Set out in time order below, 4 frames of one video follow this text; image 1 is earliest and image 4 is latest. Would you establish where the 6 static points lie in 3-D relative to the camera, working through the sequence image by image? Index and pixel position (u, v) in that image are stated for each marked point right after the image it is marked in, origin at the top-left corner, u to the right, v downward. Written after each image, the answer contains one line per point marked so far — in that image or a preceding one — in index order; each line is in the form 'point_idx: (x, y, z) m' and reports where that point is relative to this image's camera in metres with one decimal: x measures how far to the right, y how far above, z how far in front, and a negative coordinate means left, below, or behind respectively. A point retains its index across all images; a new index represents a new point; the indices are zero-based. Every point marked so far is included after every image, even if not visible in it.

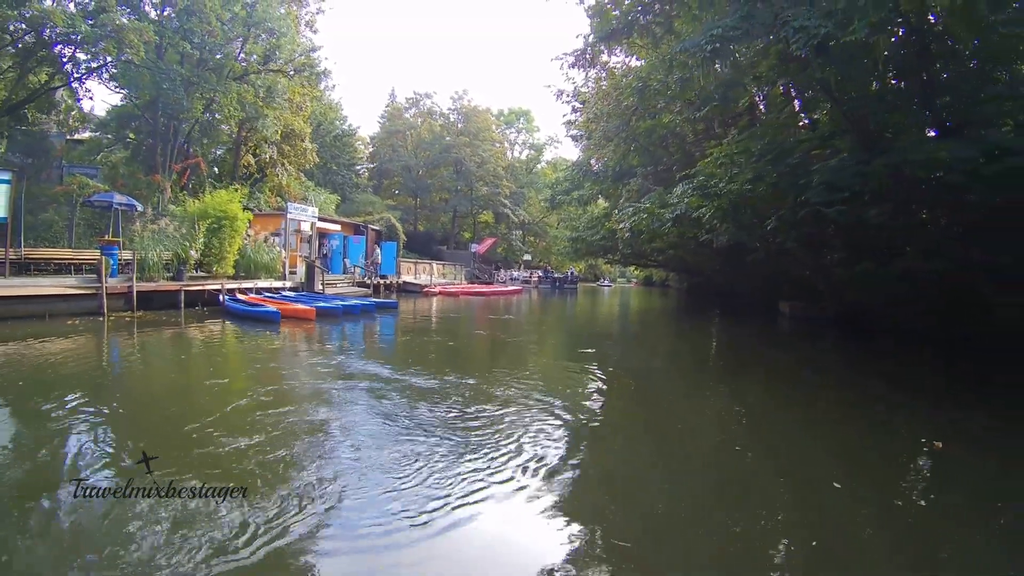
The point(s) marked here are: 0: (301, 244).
0: (-6.3, +1.3, +18.9) m
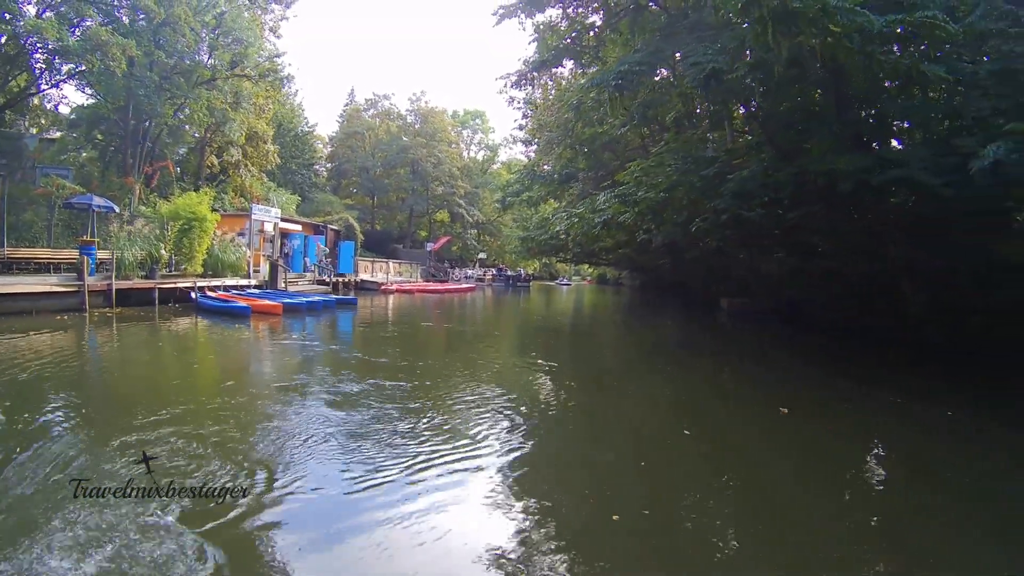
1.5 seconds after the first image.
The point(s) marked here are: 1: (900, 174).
0: (-7.8, +1.4, +19.2) m
1: (+5.1, +1.5, +8.0) m
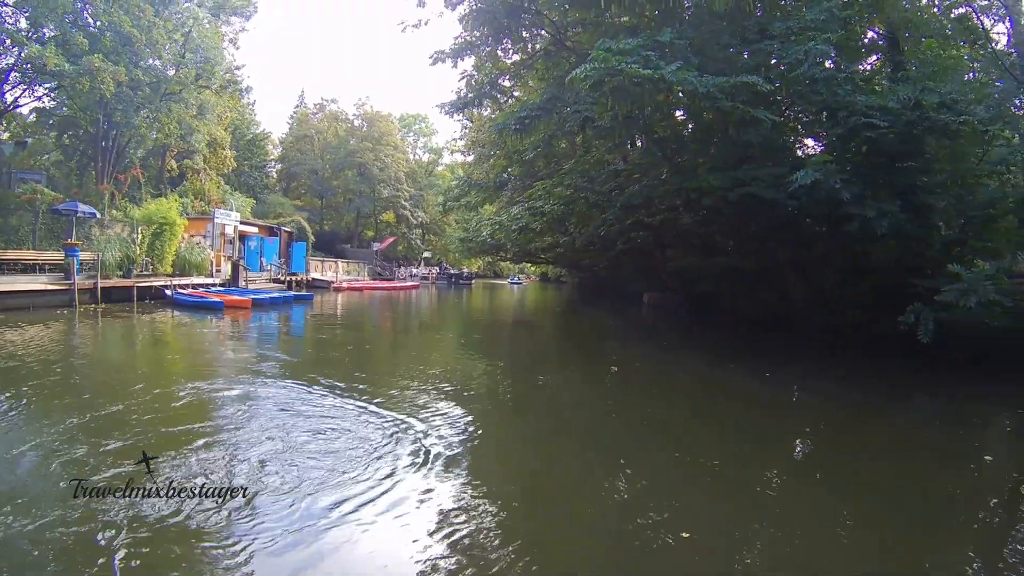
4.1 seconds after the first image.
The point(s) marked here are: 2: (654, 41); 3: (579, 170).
0: (-9.7, +1.5, +20.1) m
1: (+4.1, +1.6, +10.0) m
2: (+2.2, +3.8, +9.4) m
3: (+1.6, +2.7, +13.7) m
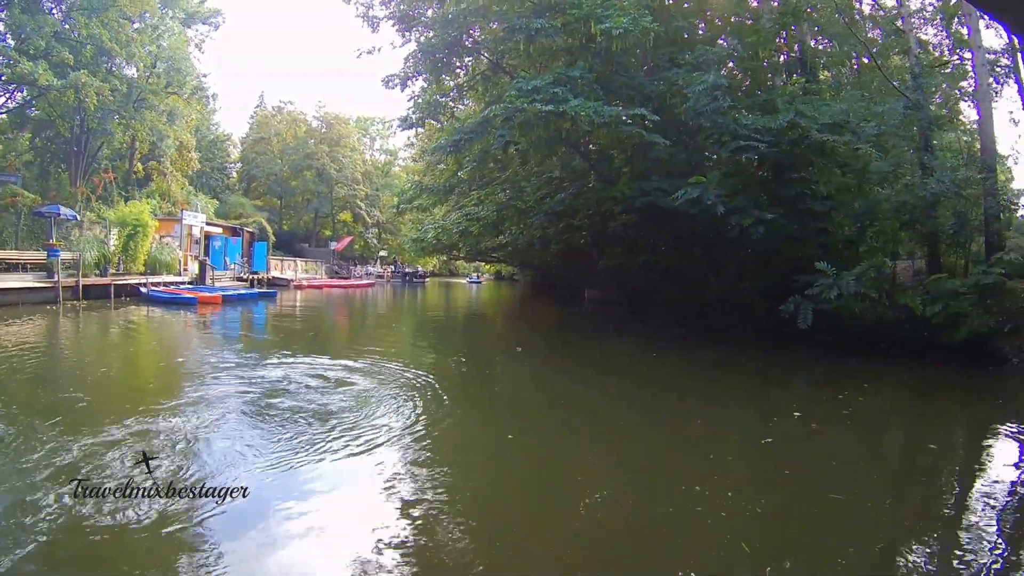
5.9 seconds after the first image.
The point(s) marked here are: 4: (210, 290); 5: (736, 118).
0: (-11.5, +1.5, +20.8) m
1: (+3.0, +1.7, +11.7) m
2: (+1.1, +3.9, +11.0) m
3: (+0.2, +2.8, +15.2) m
4: (-9.4, -0.1, +18.2) m
5: (+4.3, +3.2, +11.4) m
